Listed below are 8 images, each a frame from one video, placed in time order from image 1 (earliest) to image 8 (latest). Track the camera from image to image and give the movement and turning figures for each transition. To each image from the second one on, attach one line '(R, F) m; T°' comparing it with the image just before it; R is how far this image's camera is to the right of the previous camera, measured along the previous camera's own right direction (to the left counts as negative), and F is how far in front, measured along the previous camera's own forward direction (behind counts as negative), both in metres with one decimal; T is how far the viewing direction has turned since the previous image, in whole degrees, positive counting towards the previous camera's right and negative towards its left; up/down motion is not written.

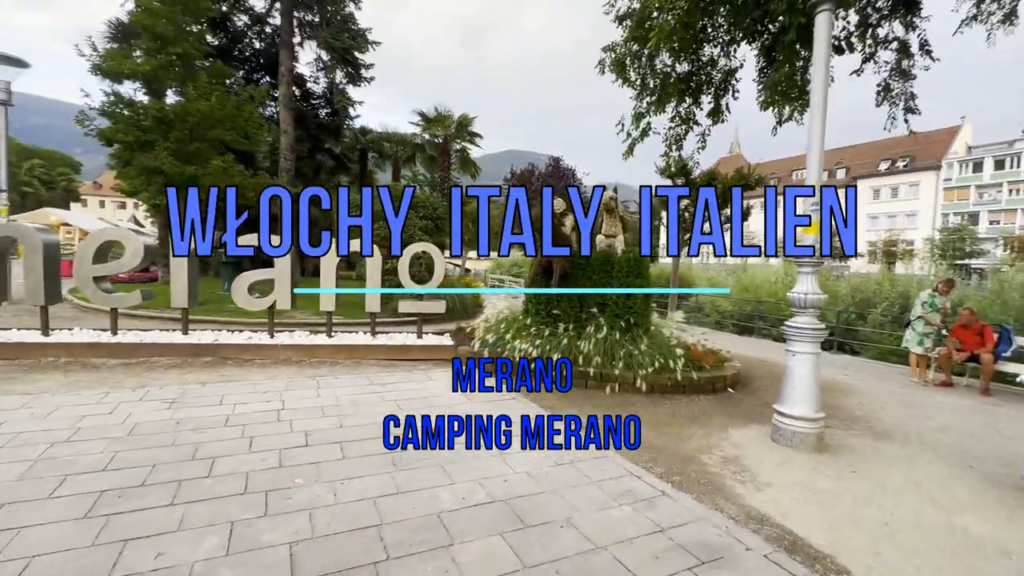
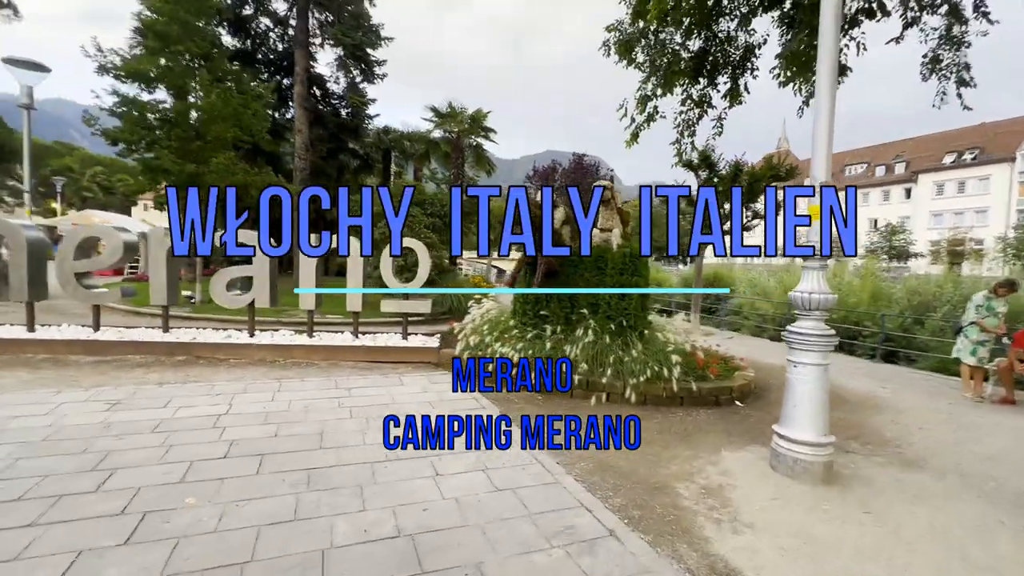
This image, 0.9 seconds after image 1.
(+0.8, +0.6) m; -5°
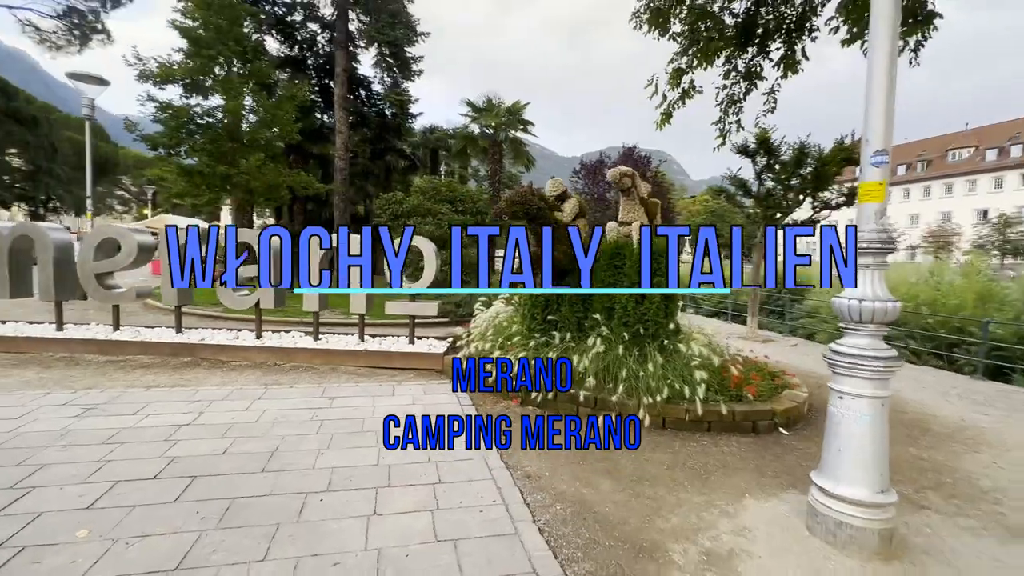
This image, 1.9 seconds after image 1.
(+0.7, +0.7) m; -8°
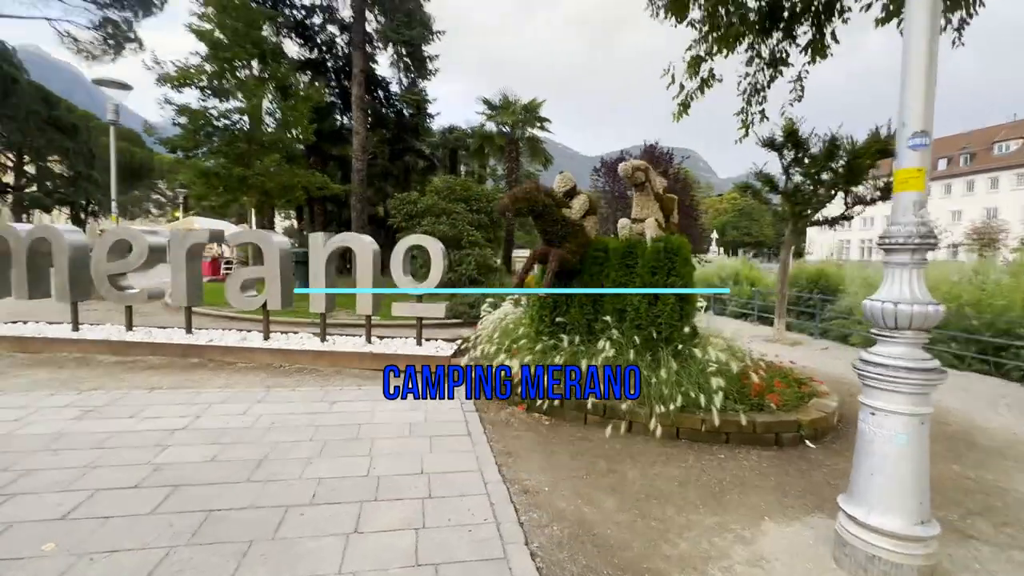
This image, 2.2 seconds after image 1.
(+0.2, +0.3) m; -3°
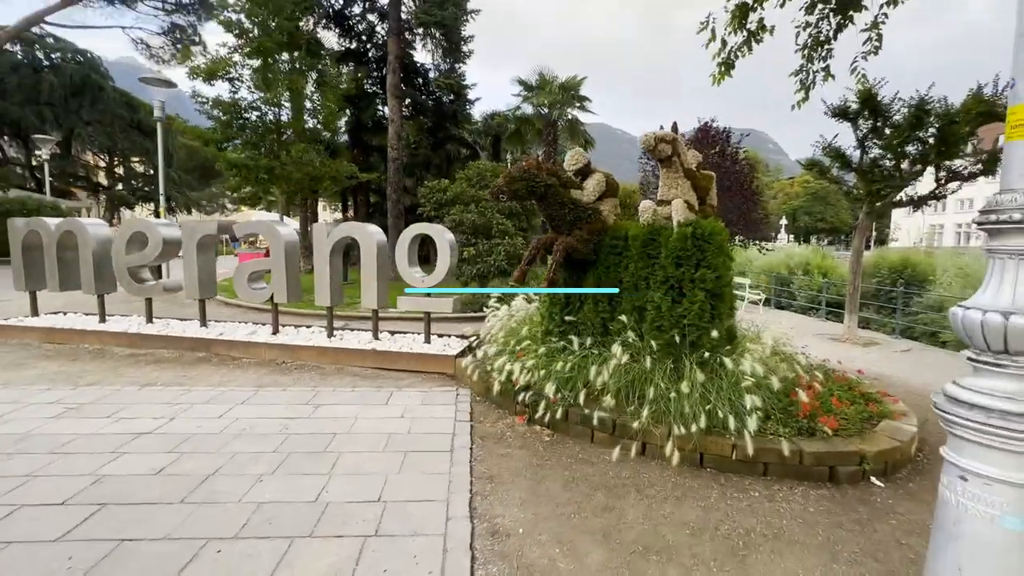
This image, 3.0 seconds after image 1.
(+0.5, +0.7) m; -7°
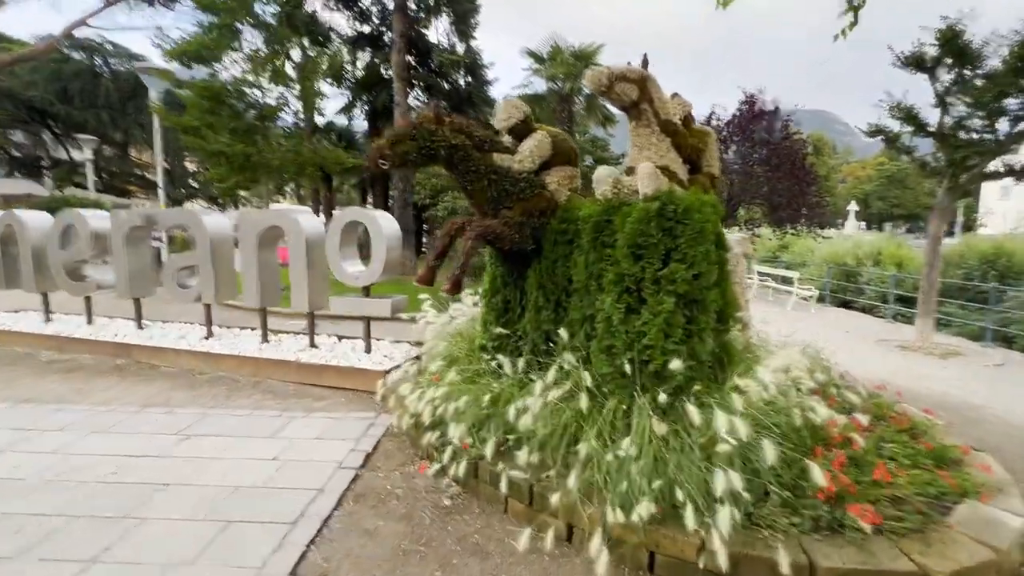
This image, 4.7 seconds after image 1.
(+1.1, +1.3) m; -6°
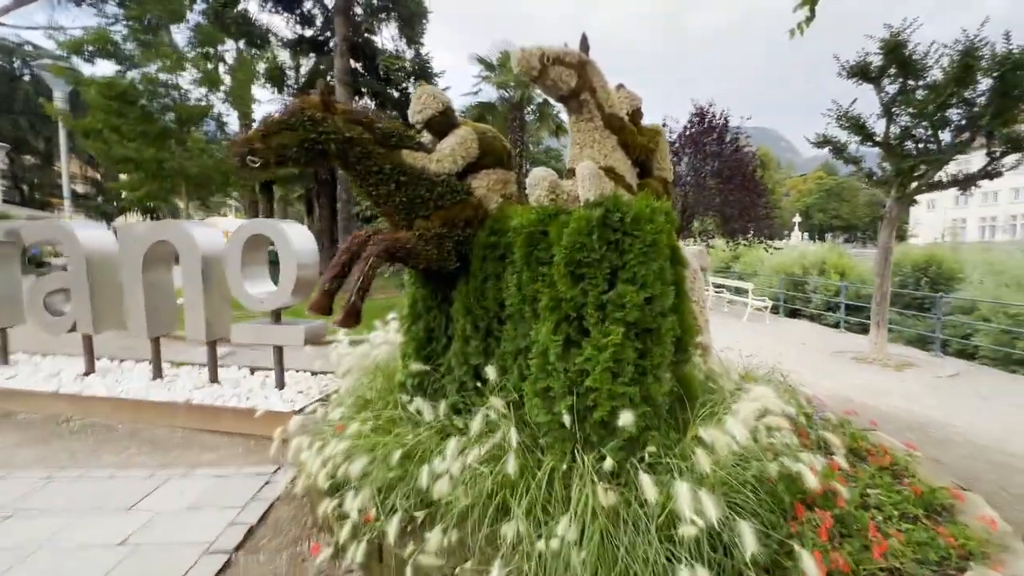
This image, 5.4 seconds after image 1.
(+0.3, +0.6) m; +5°
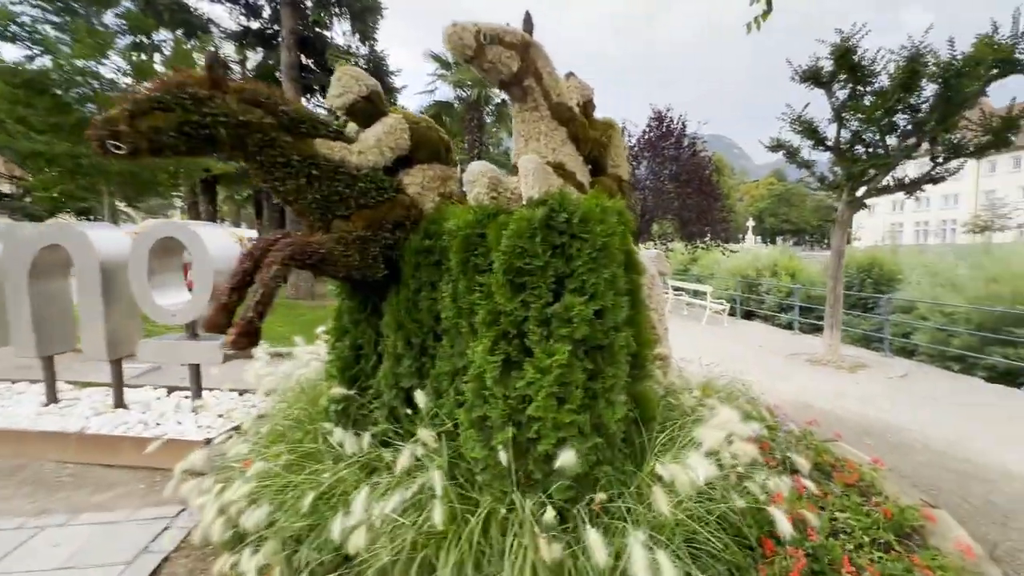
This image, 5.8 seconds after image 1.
(+0.2, +0.3) m; +4°
